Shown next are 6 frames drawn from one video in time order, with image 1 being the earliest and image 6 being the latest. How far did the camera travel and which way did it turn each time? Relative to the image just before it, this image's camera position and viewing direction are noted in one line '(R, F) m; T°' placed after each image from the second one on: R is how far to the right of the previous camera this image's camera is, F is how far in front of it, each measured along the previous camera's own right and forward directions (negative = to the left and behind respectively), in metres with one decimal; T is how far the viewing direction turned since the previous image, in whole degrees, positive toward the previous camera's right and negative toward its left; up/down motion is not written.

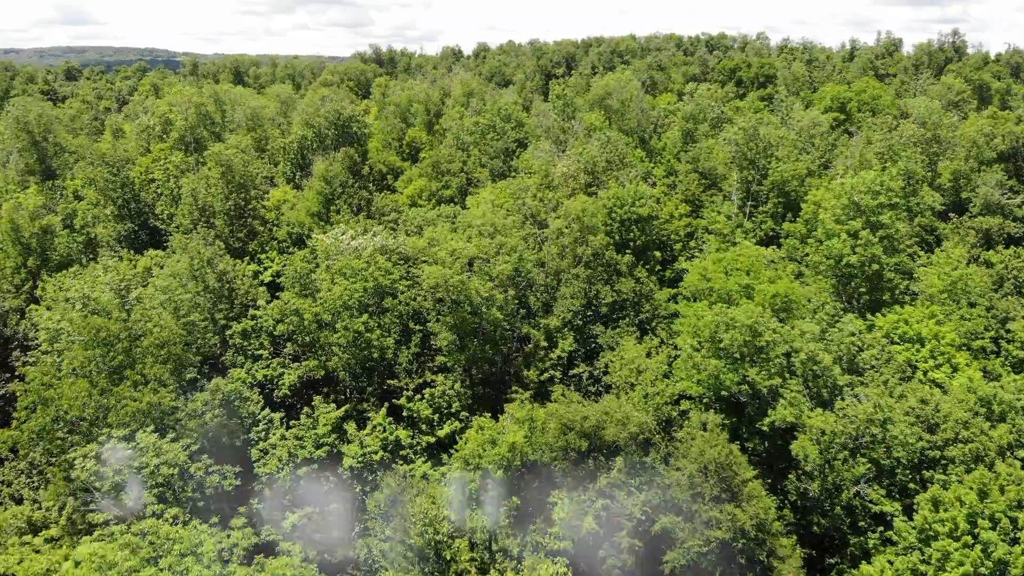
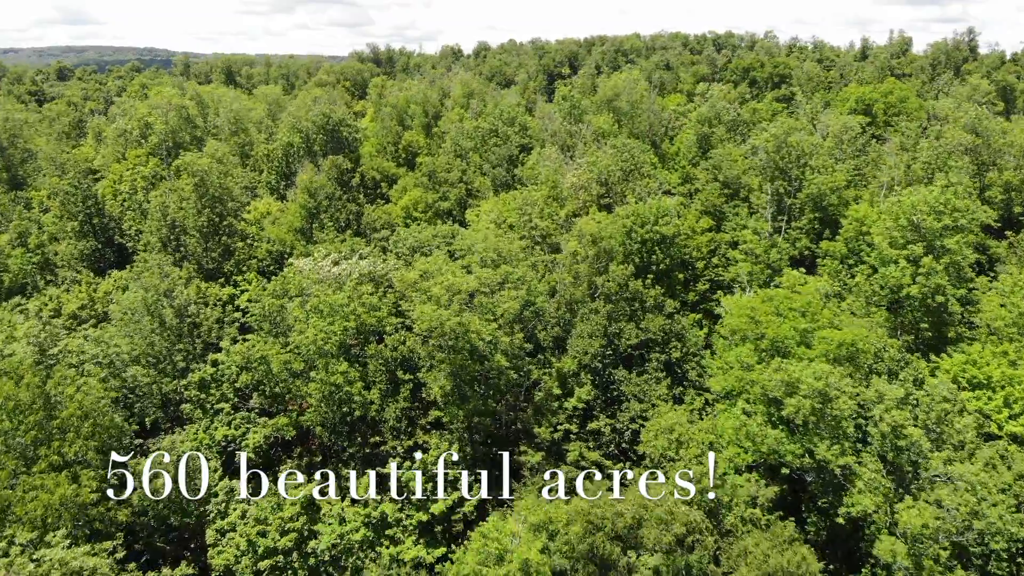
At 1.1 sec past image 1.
(-0.3, +5.4) m; 0°
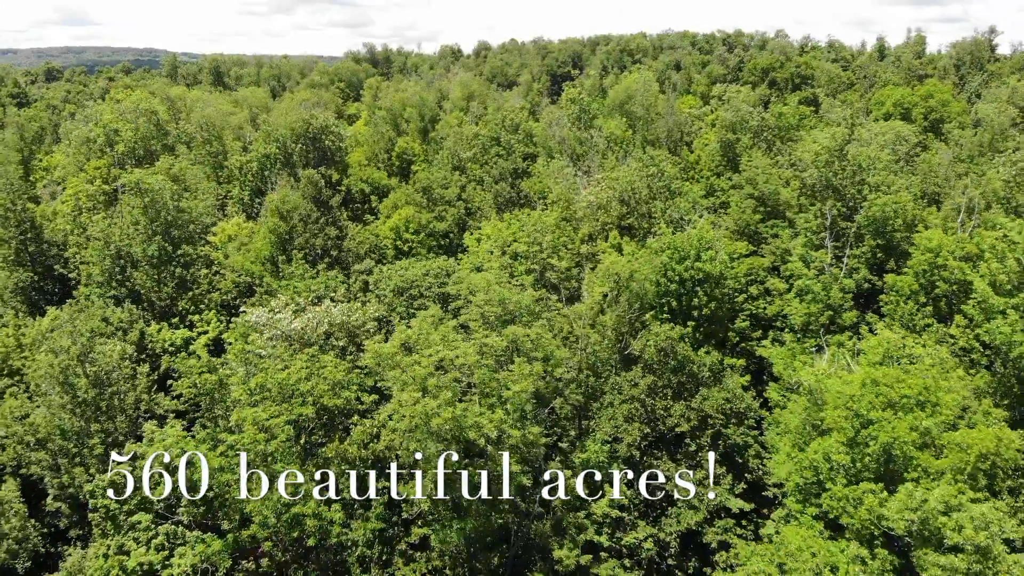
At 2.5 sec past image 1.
(-0.3, +7.2) m; 0°
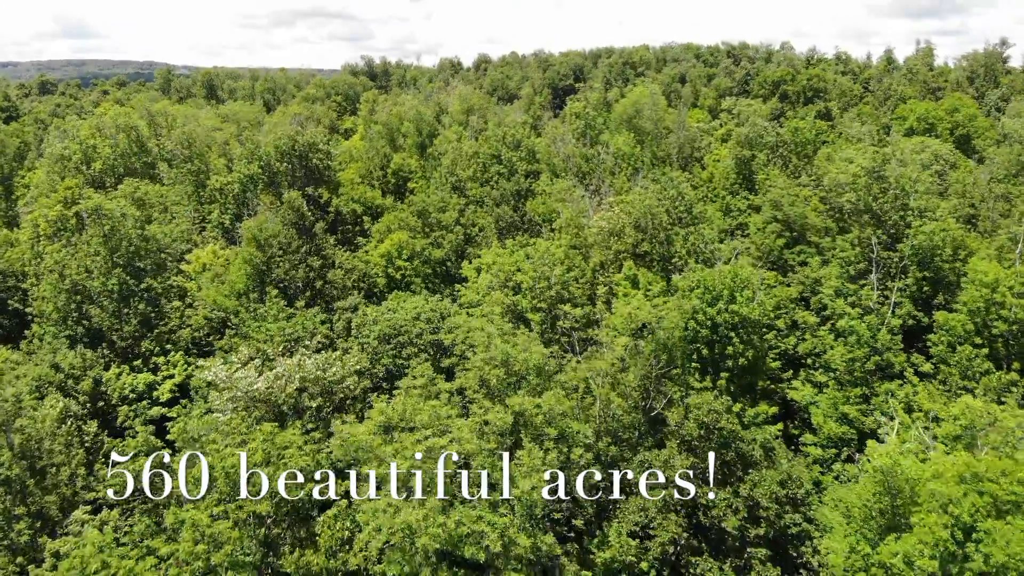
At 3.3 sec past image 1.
(-0.2, +4.3) m; 0°
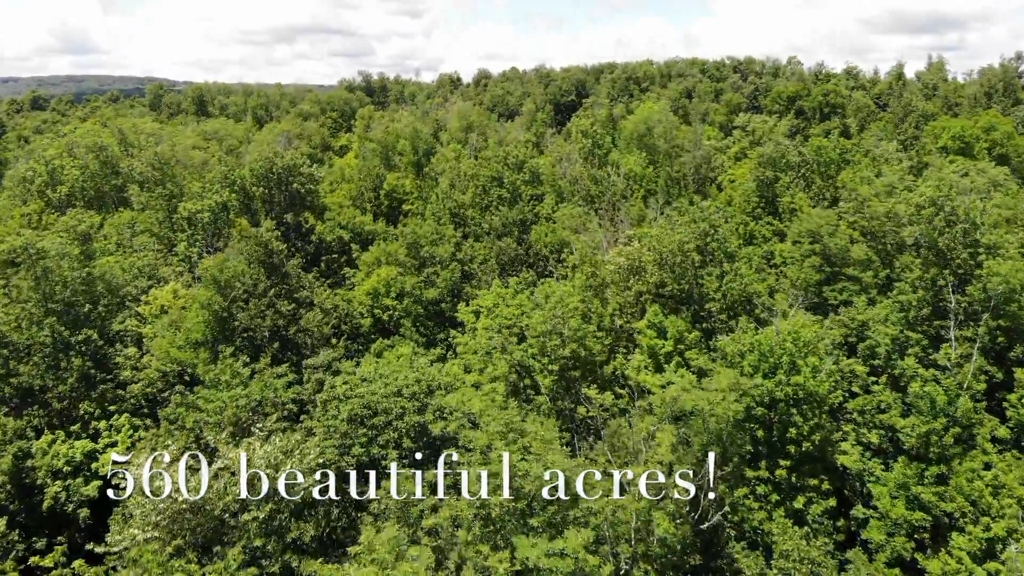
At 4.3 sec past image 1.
(-0.2, +5.4) m; 0°
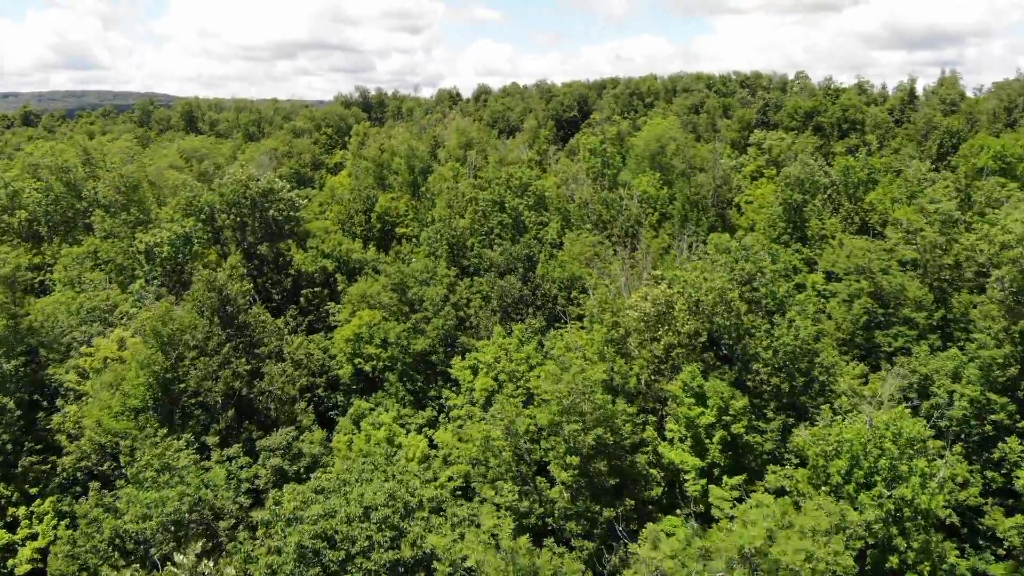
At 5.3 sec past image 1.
(-0.2, +5.4) m; 0°
